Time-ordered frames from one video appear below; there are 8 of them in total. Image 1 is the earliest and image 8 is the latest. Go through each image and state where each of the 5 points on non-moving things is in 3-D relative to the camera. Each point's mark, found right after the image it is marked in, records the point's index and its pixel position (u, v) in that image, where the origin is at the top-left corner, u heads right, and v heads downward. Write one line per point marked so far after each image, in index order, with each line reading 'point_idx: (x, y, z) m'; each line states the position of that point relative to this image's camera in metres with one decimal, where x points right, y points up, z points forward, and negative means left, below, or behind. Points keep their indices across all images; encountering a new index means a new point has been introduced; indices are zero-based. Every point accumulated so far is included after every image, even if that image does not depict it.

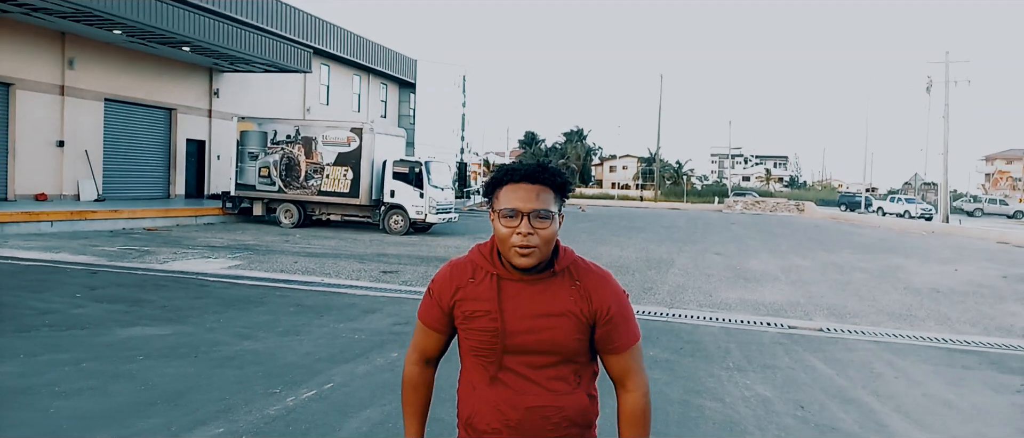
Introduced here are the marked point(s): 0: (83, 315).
0: (-4.6, -1.0, +8.0) m
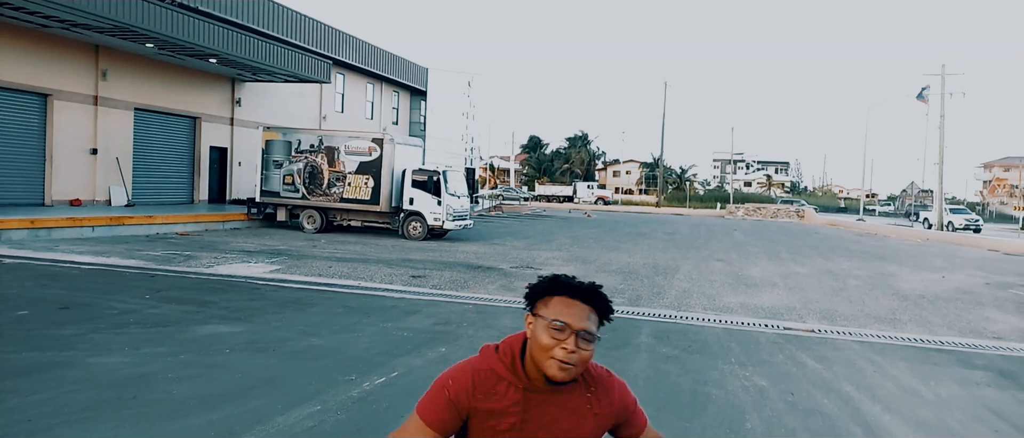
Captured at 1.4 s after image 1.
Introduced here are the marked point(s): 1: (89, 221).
0: (-4.3, -1.1, +9.1) m
1: (-10.0, 0.0, +17.7) m
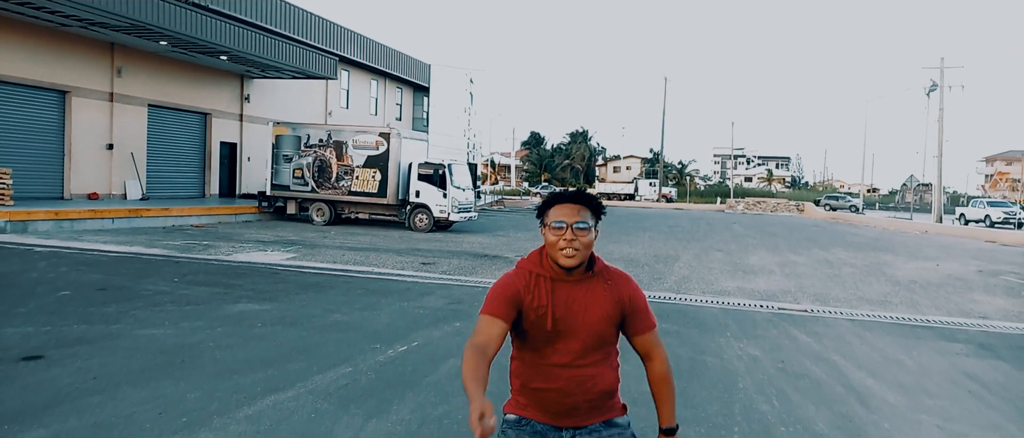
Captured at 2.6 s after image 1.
0: (-4.1, -1.0, +9.7) m
1: (-9.9, +0.1, +18.3) m
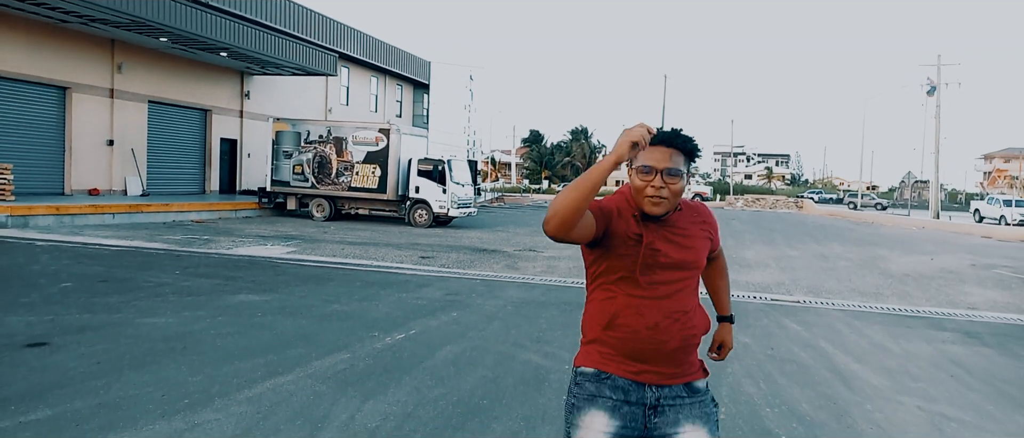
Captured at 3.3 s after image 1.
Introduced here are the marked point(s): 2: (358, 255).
0: (-4.2, -0.9, +9.8) m
1: (-9.9, +0.3, +18.4) m
2: (-3.0, -0.7, +14.4) m
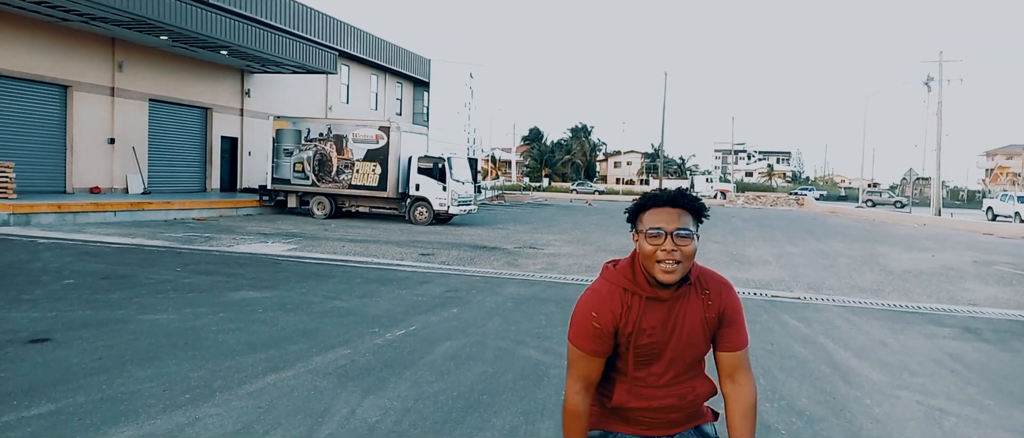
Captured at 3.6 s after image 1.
0: (-4.2, -0.8, +9.8) m
1: (-9.9, +0.3, +18.5) m
2: (-3.0, -0.6, +14.4) m
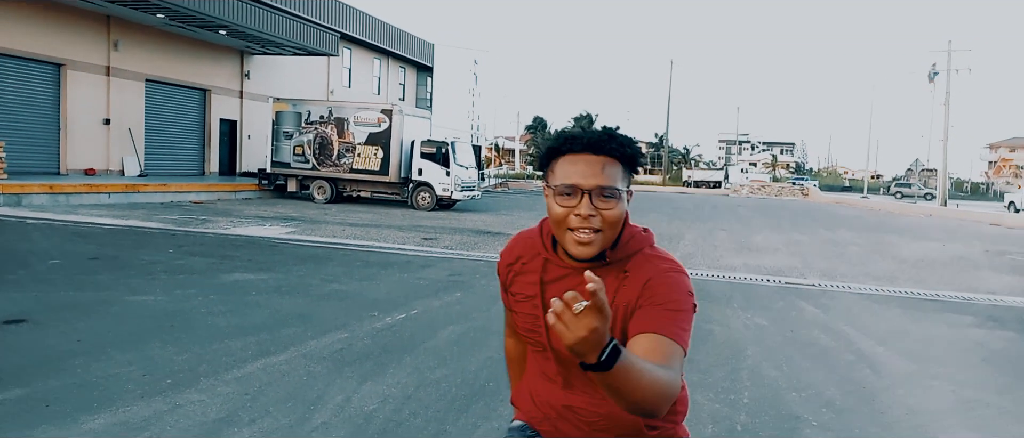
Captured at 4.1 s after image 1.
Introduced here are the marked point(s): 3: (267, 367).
0: (-4.1, -0.6, +9.5) m
1: (-9.8, +0.8, +18.1) m
2: (-2.9, -0.3, +14.0) m
3: (-1.7, -1.0, +5.0) m
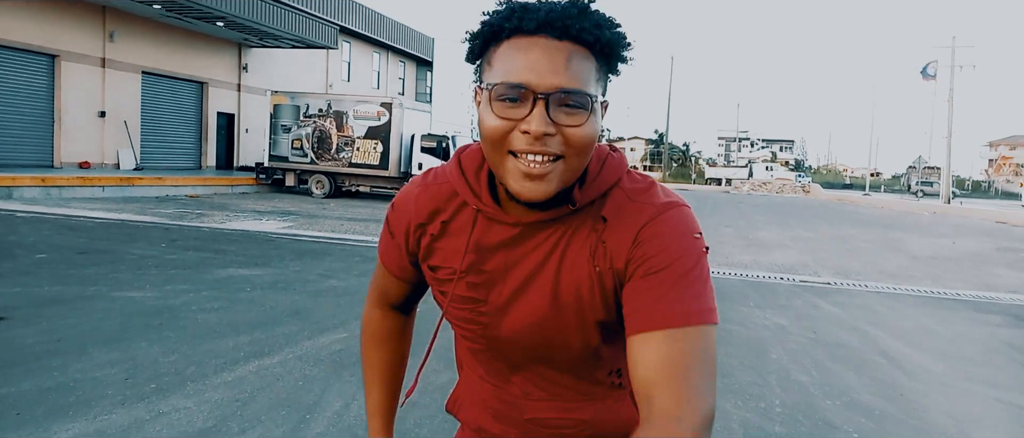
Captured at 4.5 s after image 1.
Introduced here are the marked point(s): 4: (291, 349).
0: (-4.1, -0.5, +9.1) m
1: (-9.8, +0.9, +17.7) m
2: (-2.8, -0.2, +13.7) m
3: (-1.6, -0.9, +4.7) m
4: (-1.5, -0.9, +5.2) m
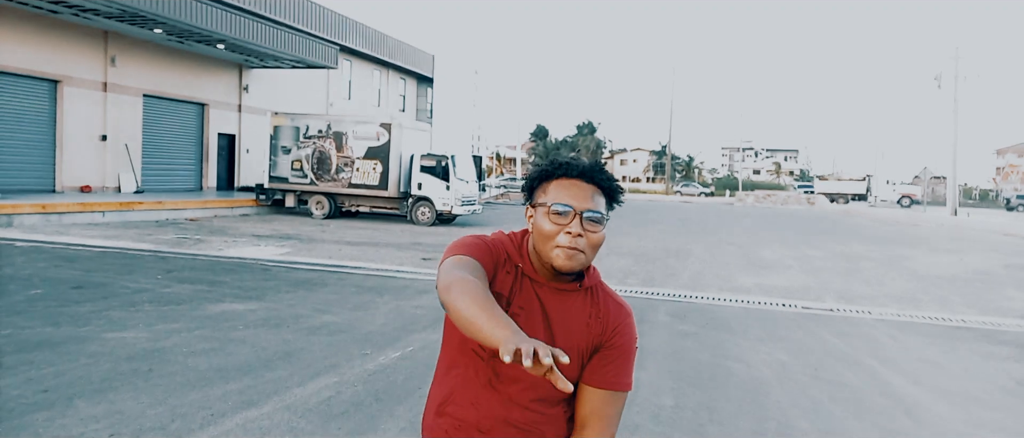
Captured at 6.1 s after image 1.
0: (-4.1, -0.9, +9.0) m
1: (-9.8, +0.3, +17.7) m
2: (-2.8, -0.7, +13.6) m
3: (-1.6, -1.3, +4.6) m
4: (-1.6, -1.2, +5.1) m
